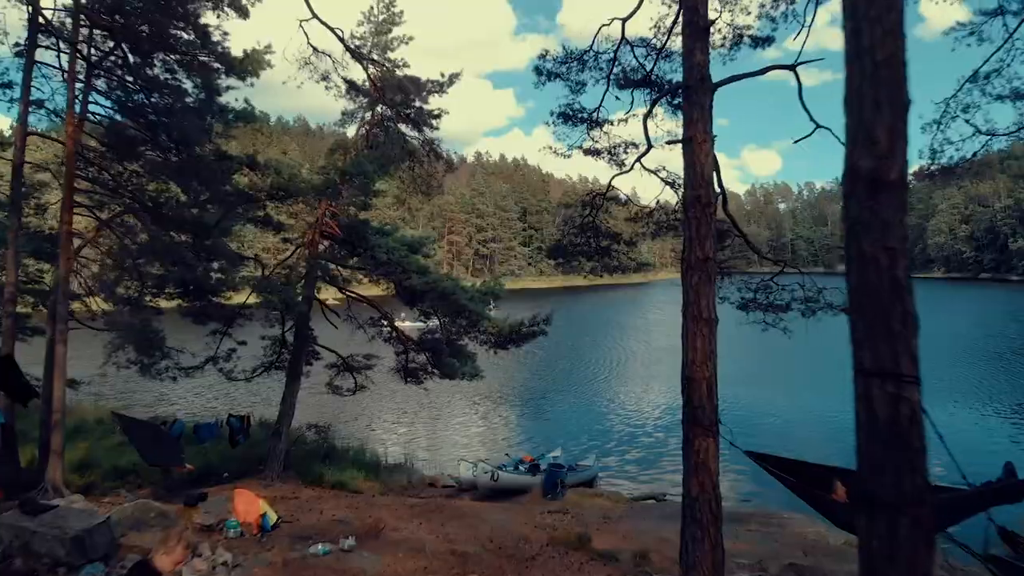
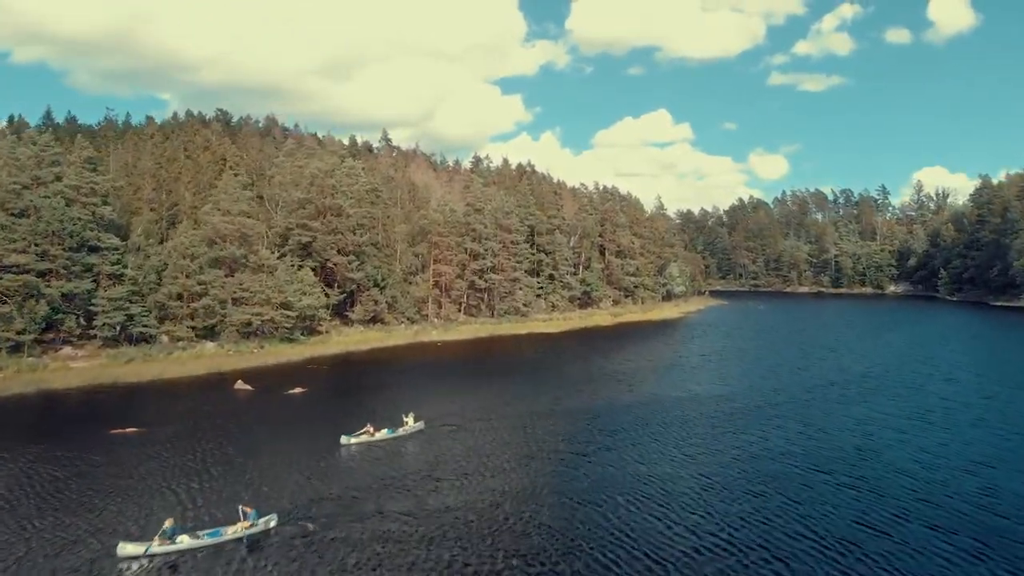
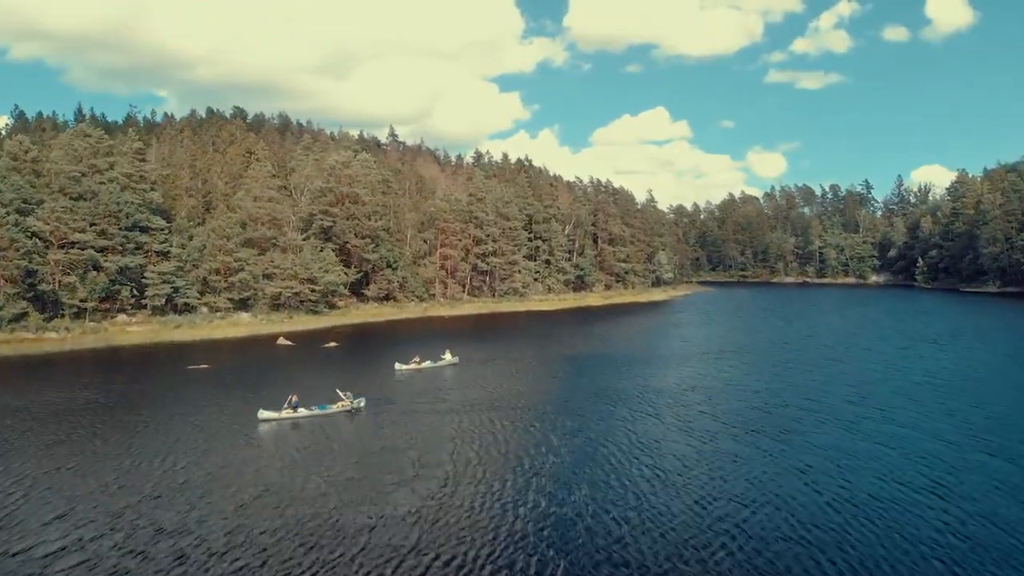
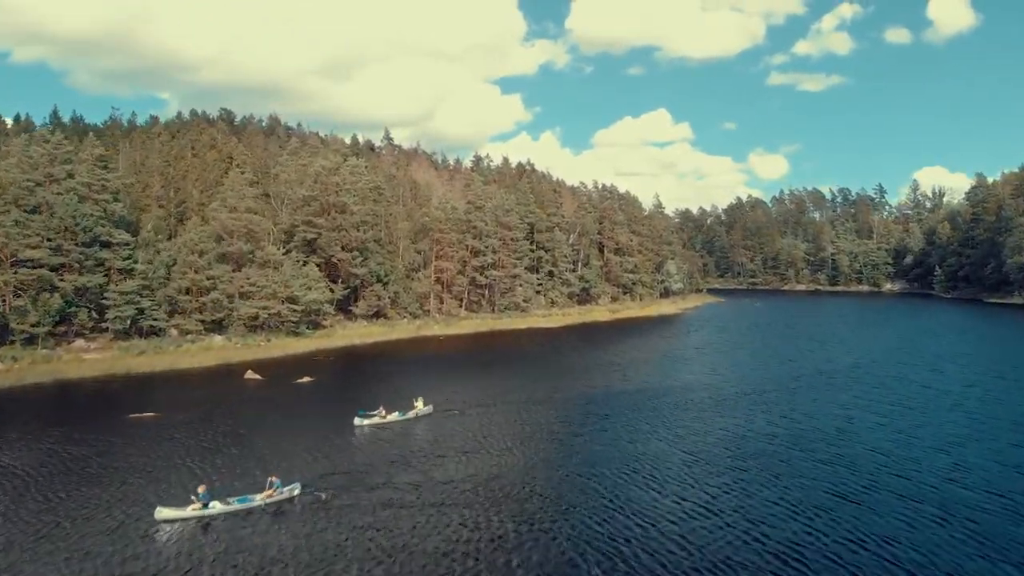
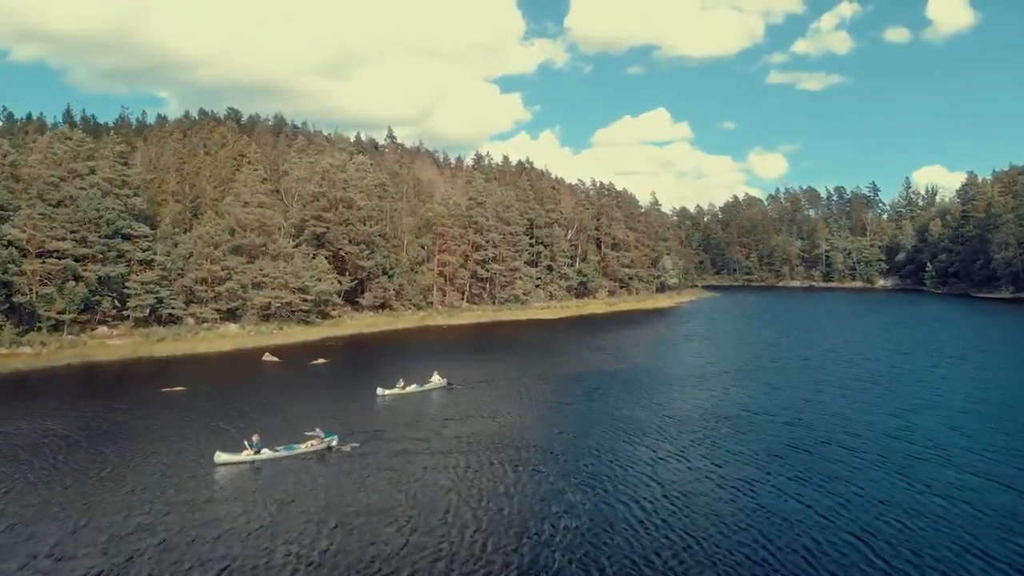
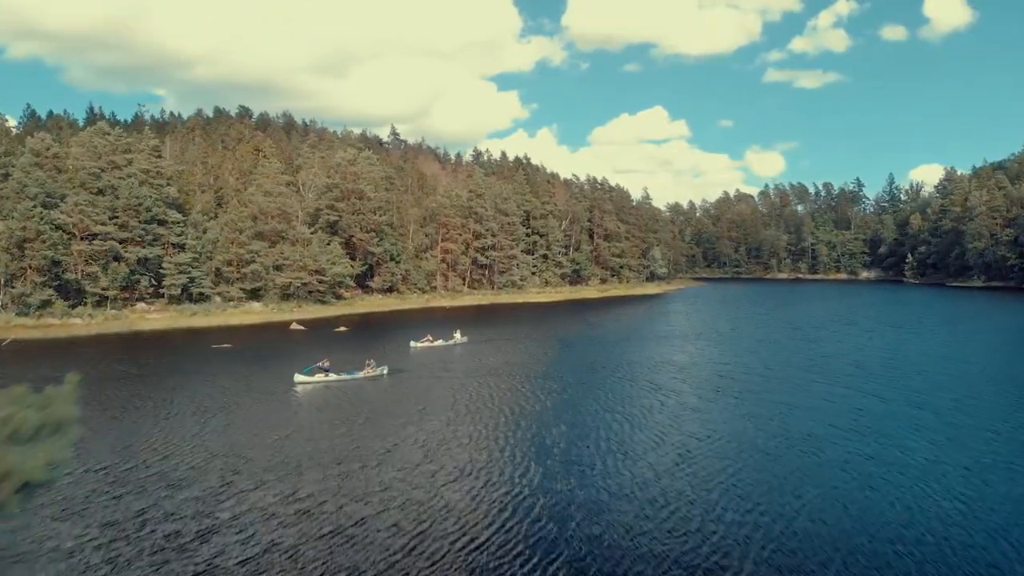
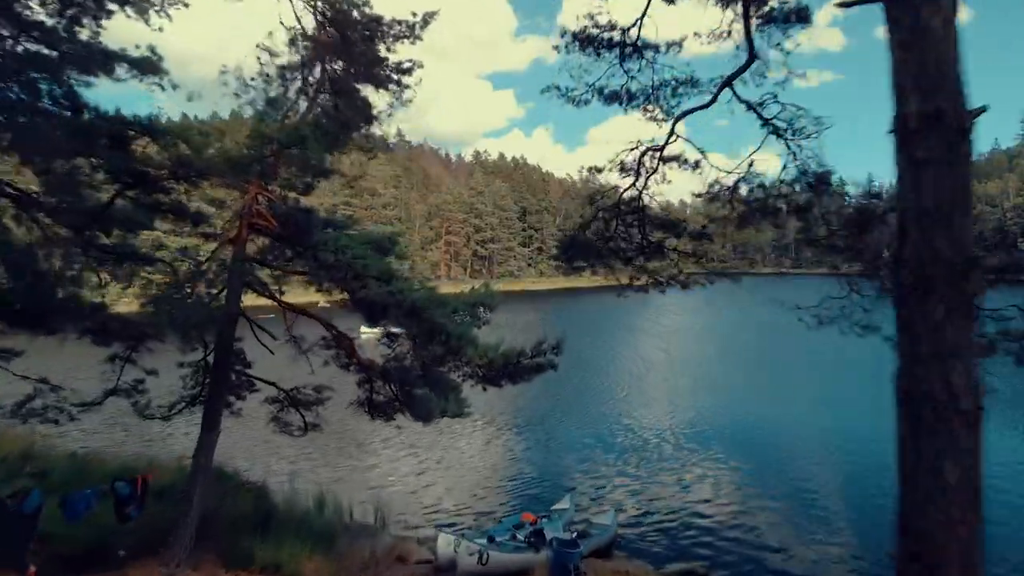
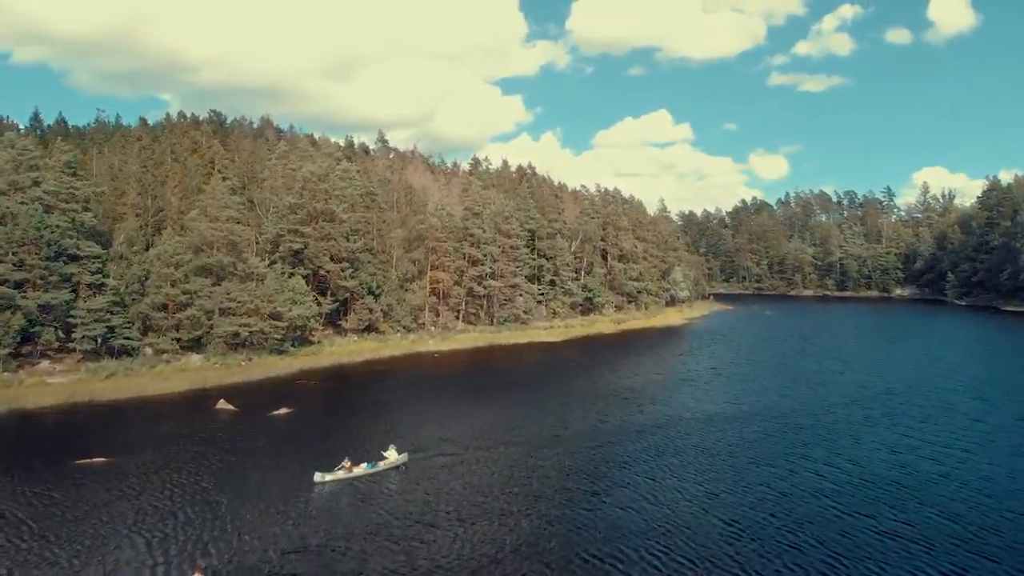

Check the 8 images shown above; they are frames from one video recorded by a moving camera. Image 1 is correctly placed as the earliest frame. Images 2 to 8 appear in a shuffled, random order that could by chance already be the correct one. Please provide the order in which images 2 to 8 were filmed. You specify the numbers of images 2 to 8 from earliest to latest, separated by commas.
7, 6, 3, 5, 4, 2, 8
